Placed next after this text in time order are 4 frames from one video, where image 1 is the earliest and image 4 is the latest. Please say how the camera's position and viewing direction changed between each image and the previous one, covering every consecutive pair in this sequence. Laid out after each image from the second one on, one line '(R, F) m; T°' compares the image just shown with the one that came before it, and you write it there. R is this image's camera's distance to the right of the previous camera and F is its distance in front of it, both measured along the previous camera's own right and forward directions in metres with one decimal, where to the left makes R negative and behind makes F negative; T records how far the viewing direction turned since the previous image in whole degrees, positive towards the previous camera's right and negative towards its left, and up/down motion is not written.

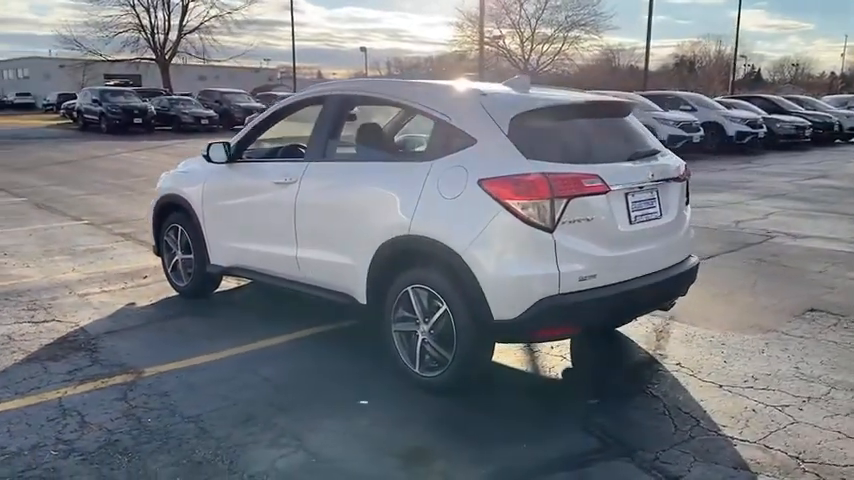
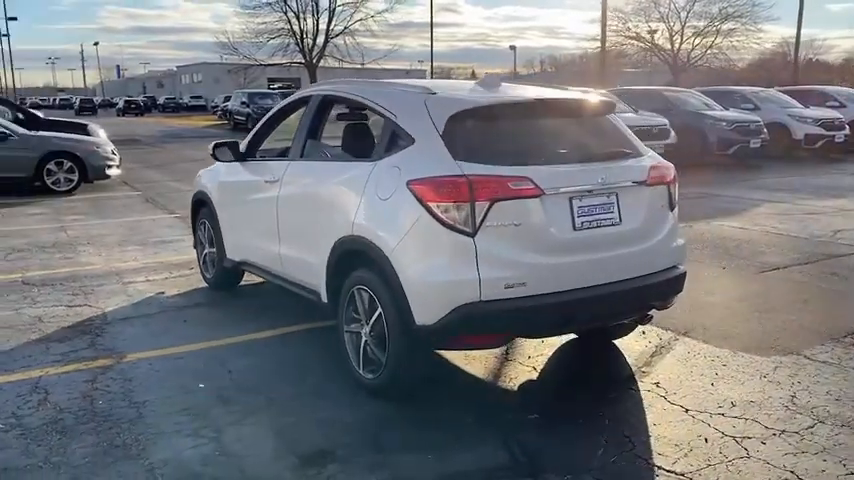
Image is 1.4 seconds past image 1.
(+1.1, +0.2) m; -12°
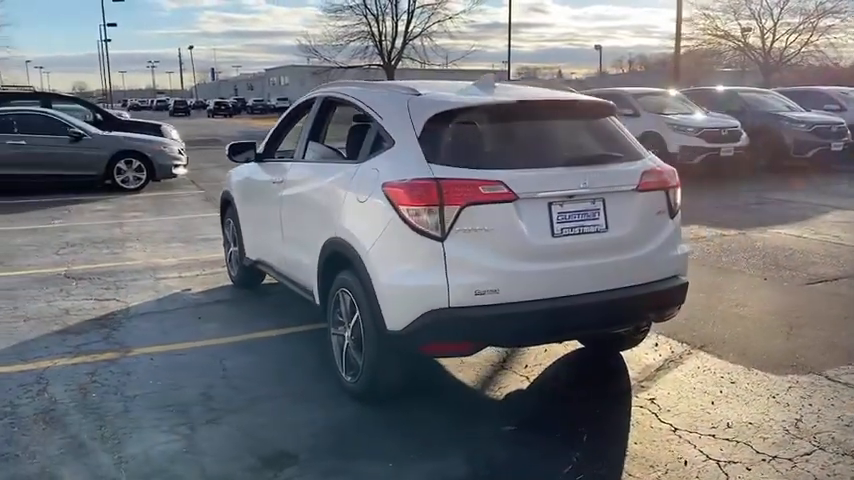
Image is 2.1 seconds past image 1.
(+0.5, +0.1) m; -6°
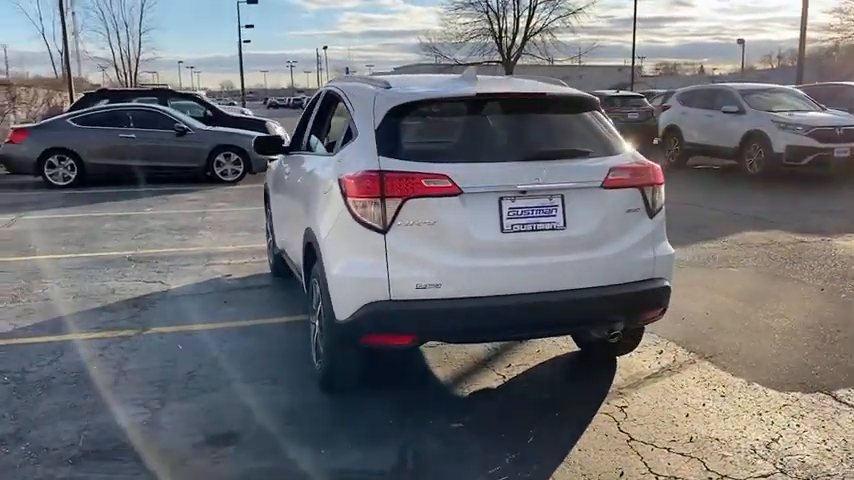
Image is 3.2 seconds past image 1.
(+0.8, +0.1) m; -10°
